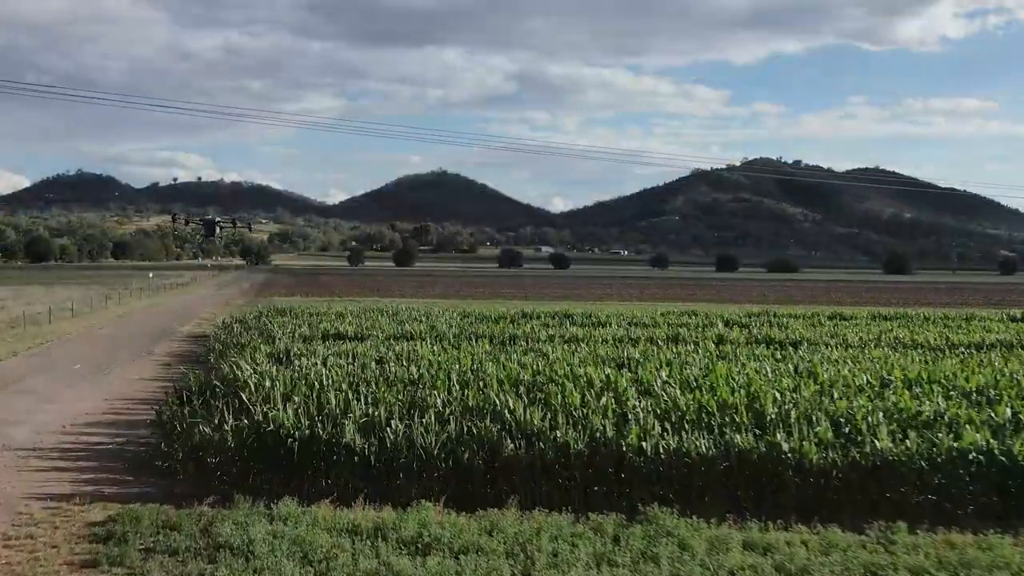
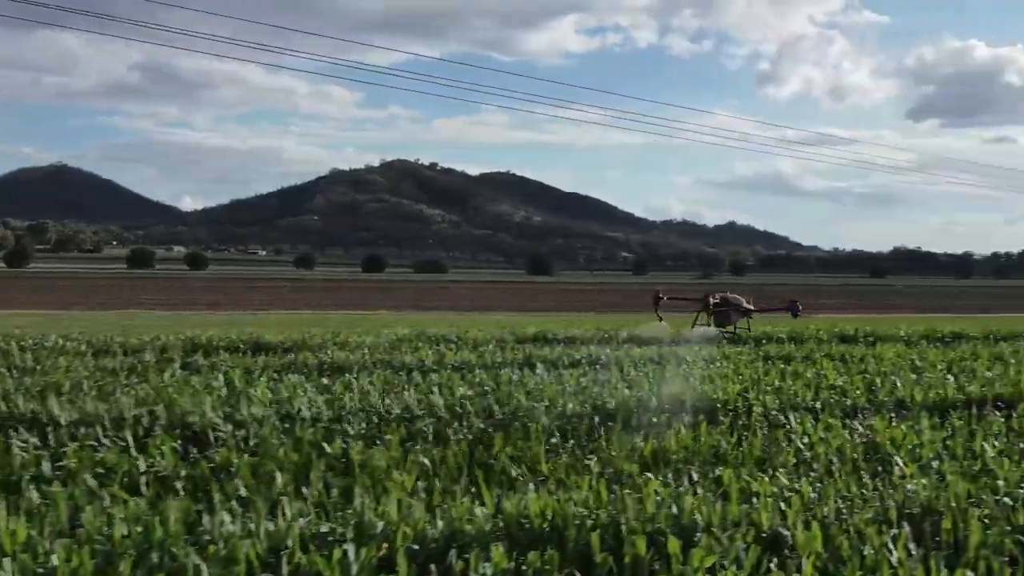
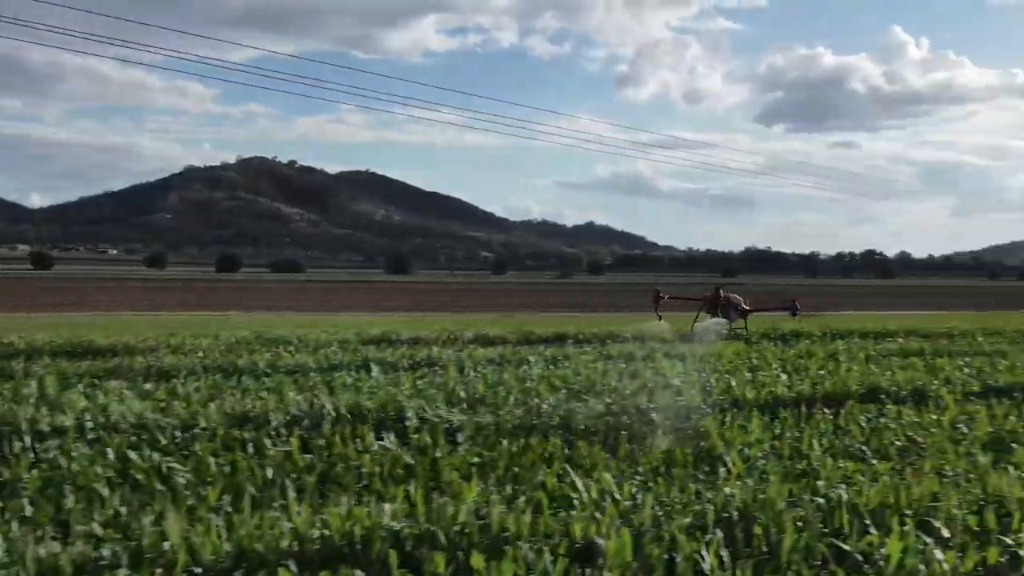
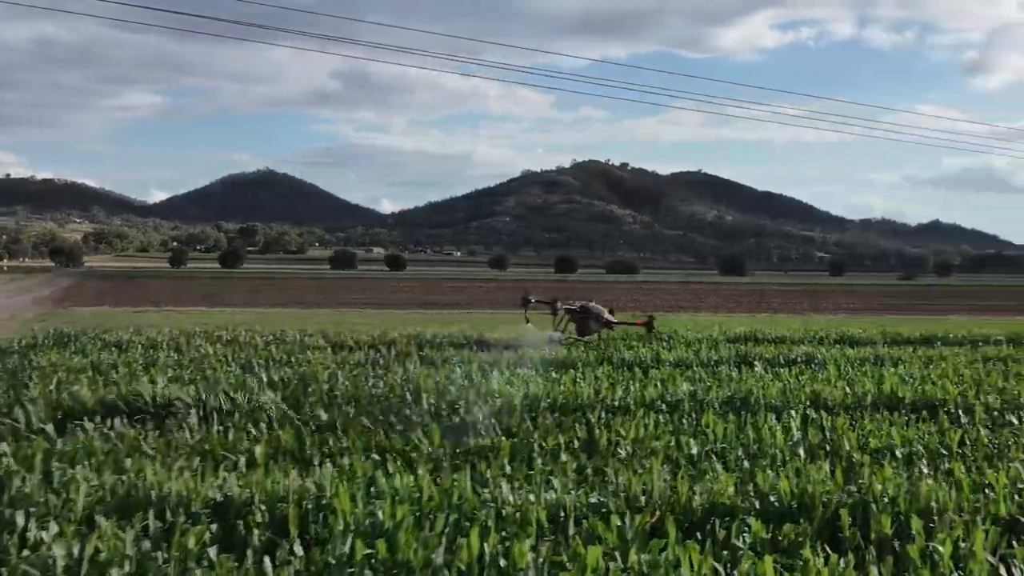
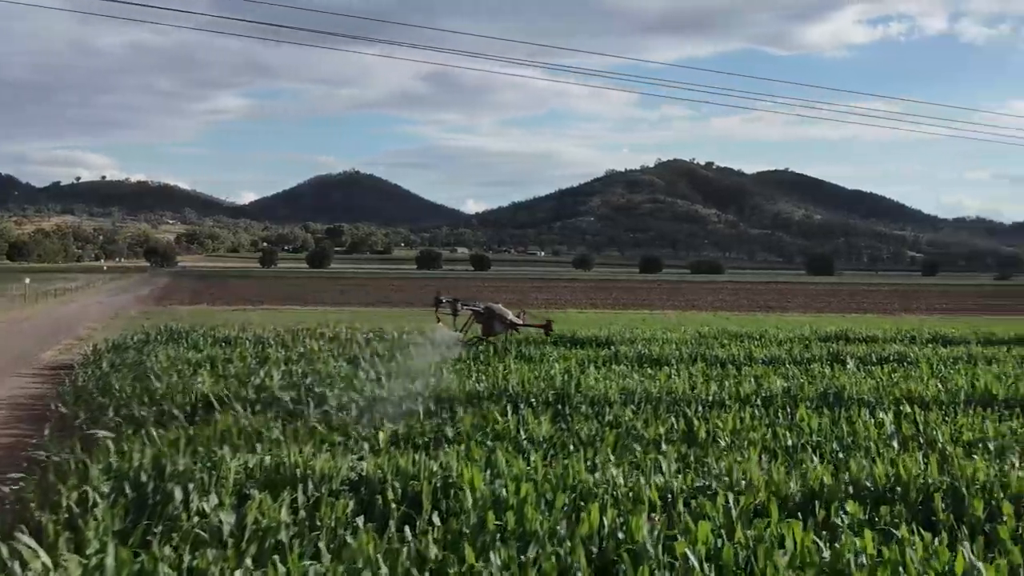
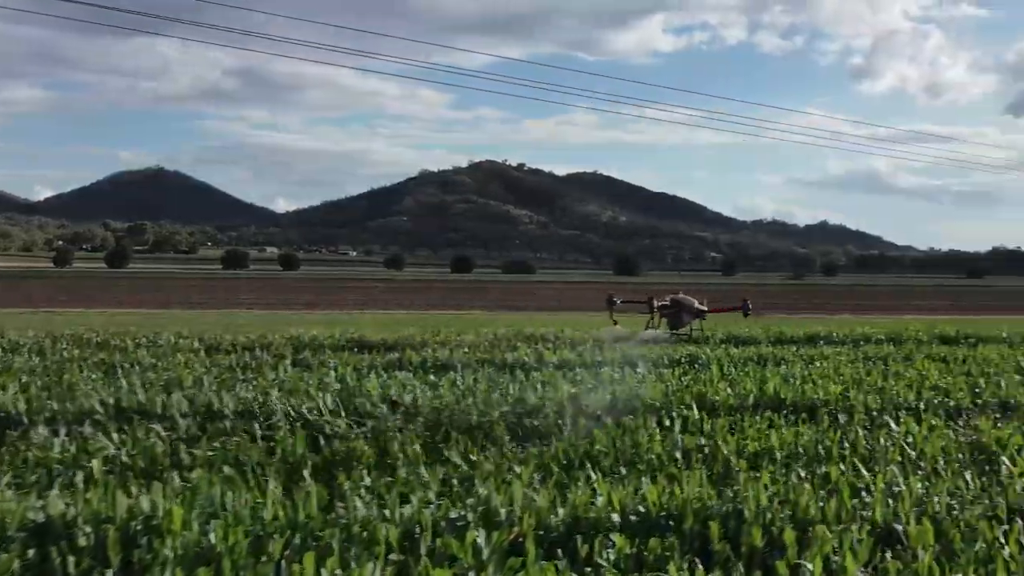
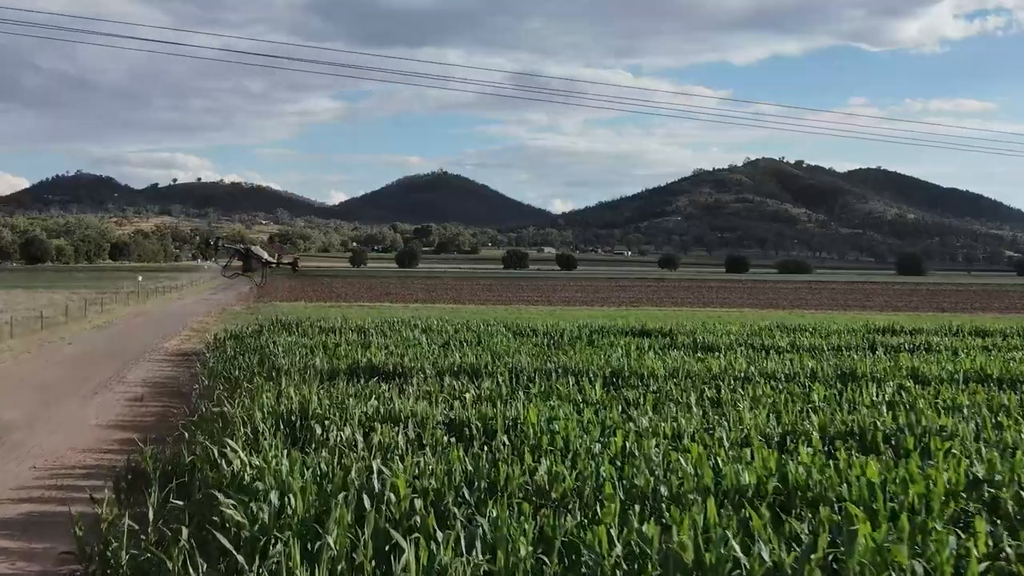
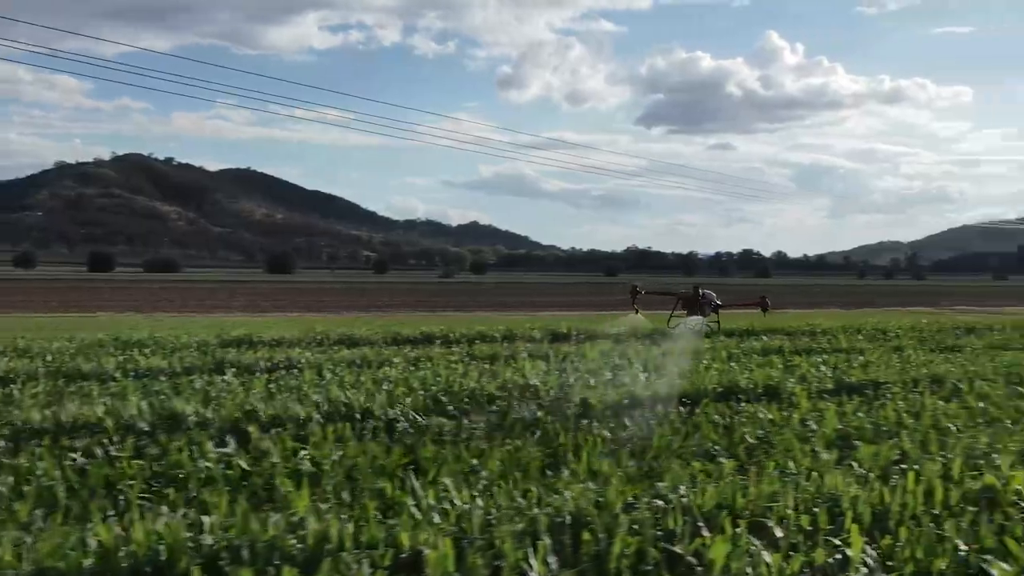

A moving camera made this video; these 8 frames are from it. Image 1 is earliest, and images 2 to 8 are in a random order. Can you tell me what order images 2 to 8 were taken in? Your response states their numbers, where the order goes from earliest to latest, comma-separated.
7, 5, 4, 6, 2, 3, 8
